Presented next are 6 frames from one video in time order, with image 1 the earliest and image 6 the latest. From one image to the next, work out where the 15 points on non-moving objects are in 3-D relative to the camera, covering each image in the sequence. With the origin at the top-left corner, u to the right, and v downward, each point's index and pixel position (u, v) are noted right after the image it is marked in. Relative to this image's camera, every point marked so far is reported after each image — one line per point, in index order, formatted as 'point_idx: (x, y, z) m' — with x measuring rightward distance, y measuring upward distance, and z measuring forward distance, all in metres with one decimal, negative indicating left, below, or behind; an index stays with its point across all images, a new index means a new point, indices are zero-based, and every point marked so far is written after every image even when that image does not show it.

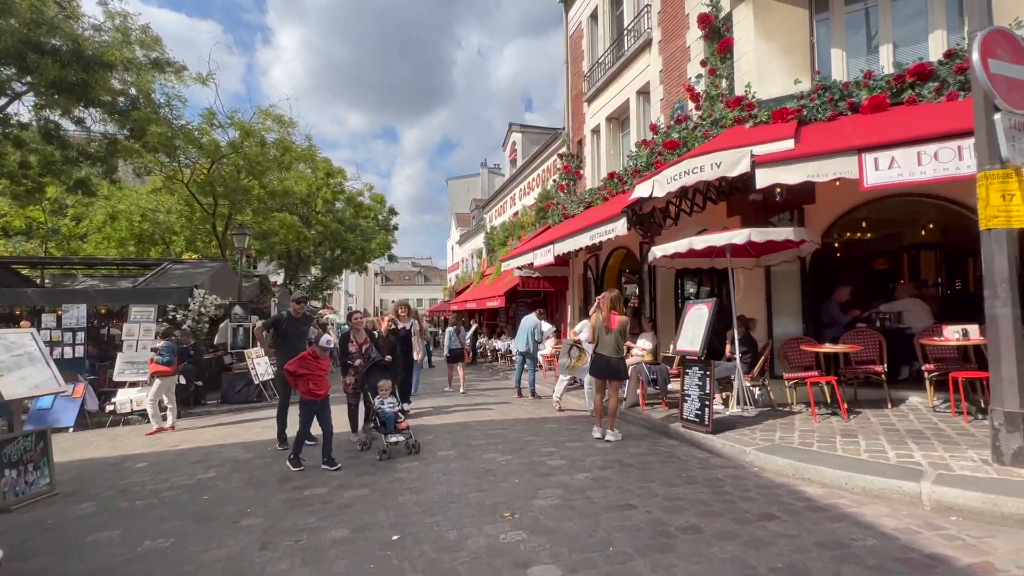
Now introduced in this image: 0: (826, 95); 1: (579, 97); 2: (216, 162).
0: (+5.0, +3.1, +7.5) m
1: (+2.3, +6.6, +16.3) m
2: (-9.8, +4.1, +15.6) m
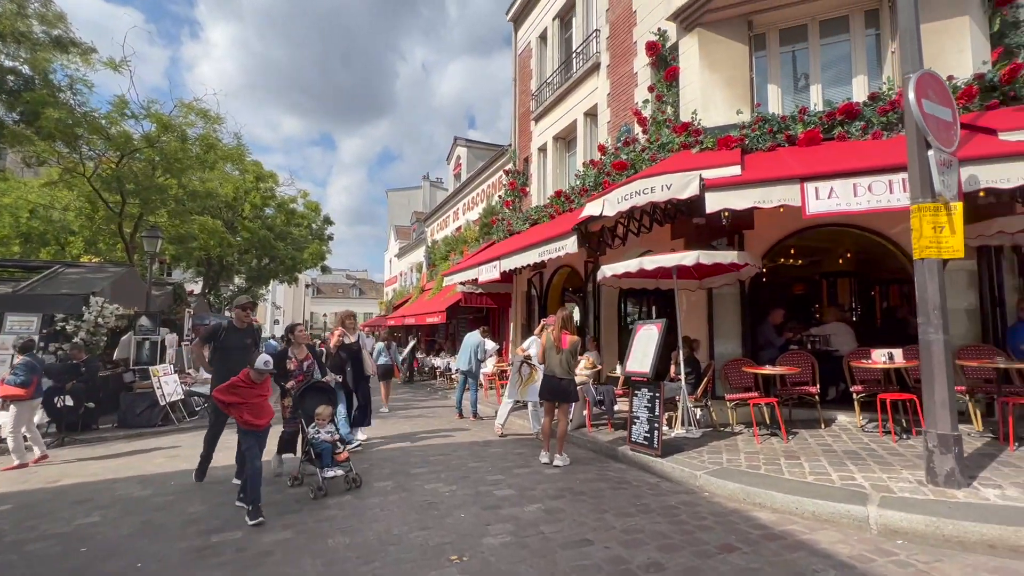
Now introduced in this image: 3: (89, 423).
0: (+4.2, +2.7, +7.8) m
1: (+0.5, +6.0, +16.3) m
2: (-11.4, +3.9, +14.0) m
3: (-9.2, -2.9, +10.3) m
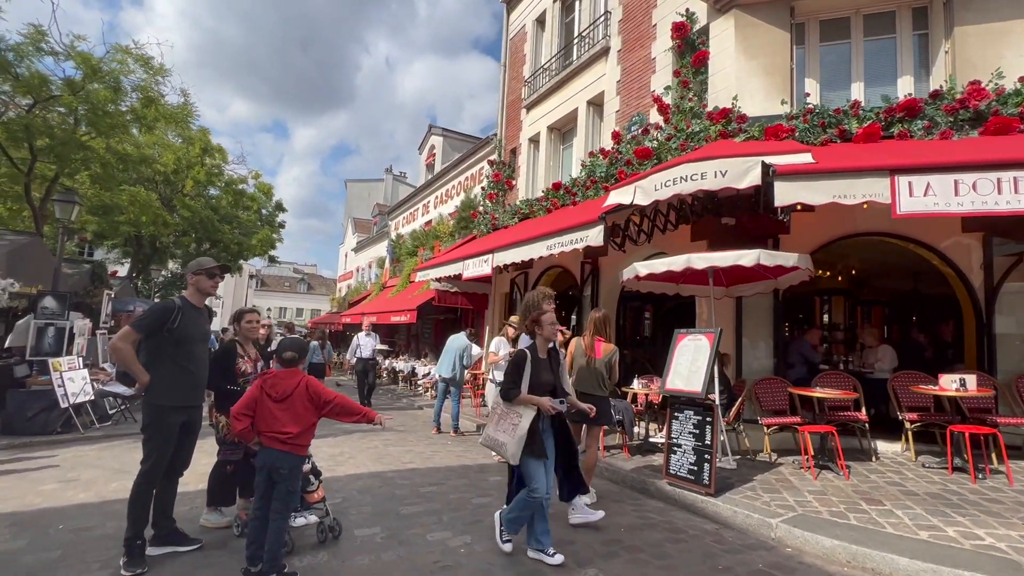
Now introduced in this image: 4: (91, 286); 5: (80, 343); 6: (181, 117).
0: (+4.5, +2.5, +7.0) m
1: (+0.1, +6.0, +15.2) m
2: (-11.6, +4.5, +11.6) m
3: (-9.4, -2.4, +8.0) m
4: (-13.3, +0.1, +15.0) m
5: (-9.2, -1.2, +10.1) m
6: (-11.2, +5.7, +15.9) m
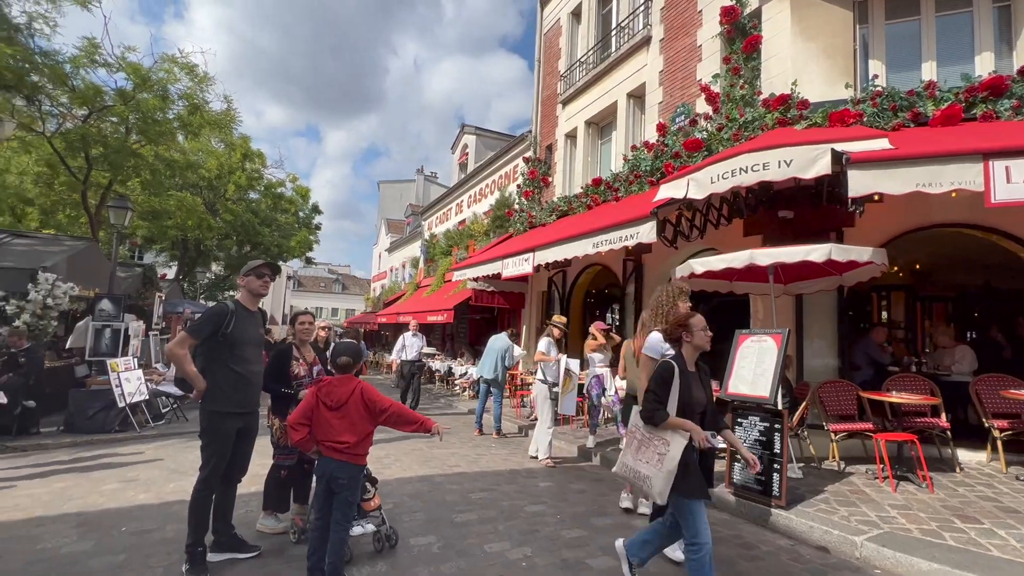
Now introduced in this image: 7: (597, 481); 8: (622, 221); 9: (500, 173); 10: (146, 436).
0: (+5.2, +2.6, +6.5) m
1: (+1.2, +6.0, +14.9) m
2: (-10.7, +4.4, +12.1) m
3: (-8.6, -2.4, +8.4) m
4: (-12.2, 0.0, +15.6) m
5: (-8.3, -1.2, +10.4) m
6: (-10.0, +5.7, +16.4) m
7: (+1.1, -2.5, +6.2) m
8: (+1.7, +1.1, +7.4) m
9: (-0.4, +4.4, +18.0) m
10: (-6.6, -2.7, +8.5) m
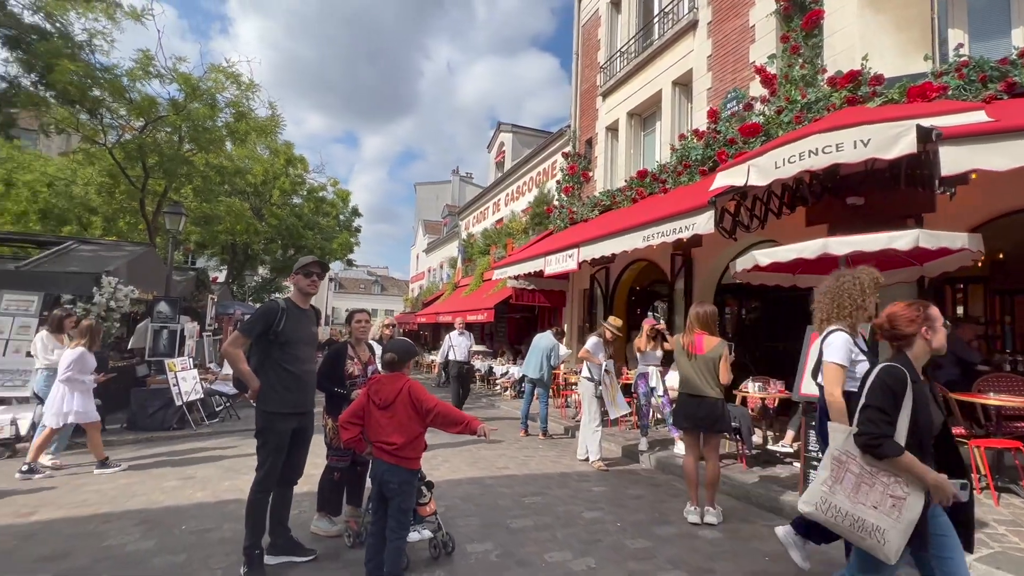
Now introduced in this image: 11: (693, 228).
0: (+5.8, +2.7, +5.9) m
1: (+2.4, +6.1, +14.5) m
2: (-9.6, +4.4, +12.6) m
3: (-7.8, -2.5, +8.8) m
4: (-10.8, -0.1, +16.2) m
5: (-7.4, -1.3, +10.8) m
6: (-8.7, +5.6, +16.8) m
7: (+1.8, -2.4, +5.8) m
8: (+2.4, +1.1, +7.0) m
9: (+1.0, +4.5, +17.8) m
10: (-5.8, -2.7, +8.8) m
11: (+2.5, +0.8, +6.7) m
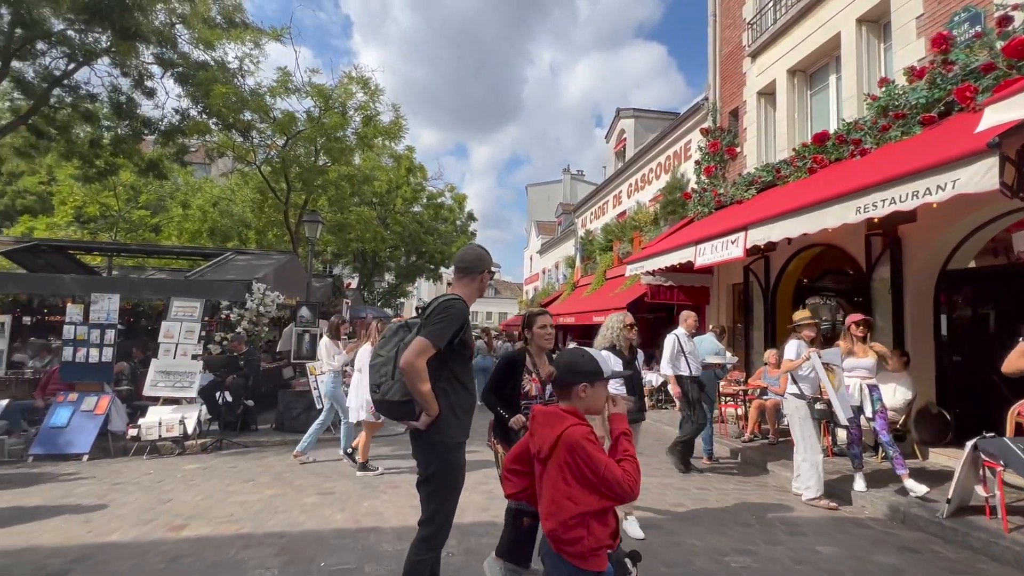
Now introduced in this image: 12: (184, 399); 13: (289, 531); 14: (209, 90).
0: (+7.3, +2.9, +3.3) m
1: (+5.9, +6.2, +12.5) m
2: (-6.3, +4.2, +13.3) m
3: (-5.1, -2.6, +9.2) m
4: (-6.5, -0.3, +17.1) m
5: (-4.3, -1.4, +11.0) m
6: (-4.4, +5.5, +17.2) m
7: (+3.5, -2.3, +4.1) m
8: (+4.3, +1.3, +5.2) m
9: (+5.3, +4.6, +16.0) m
10: (-3.1, -2.8, +8.7) m
11: (+4.4, +1.0, +4.8) m
12: (-5.9, -2.0, +8.6) m
13: (-2.0, -2.2, +4.3) m
14: (-7.4, +4.8, +11.4) m
